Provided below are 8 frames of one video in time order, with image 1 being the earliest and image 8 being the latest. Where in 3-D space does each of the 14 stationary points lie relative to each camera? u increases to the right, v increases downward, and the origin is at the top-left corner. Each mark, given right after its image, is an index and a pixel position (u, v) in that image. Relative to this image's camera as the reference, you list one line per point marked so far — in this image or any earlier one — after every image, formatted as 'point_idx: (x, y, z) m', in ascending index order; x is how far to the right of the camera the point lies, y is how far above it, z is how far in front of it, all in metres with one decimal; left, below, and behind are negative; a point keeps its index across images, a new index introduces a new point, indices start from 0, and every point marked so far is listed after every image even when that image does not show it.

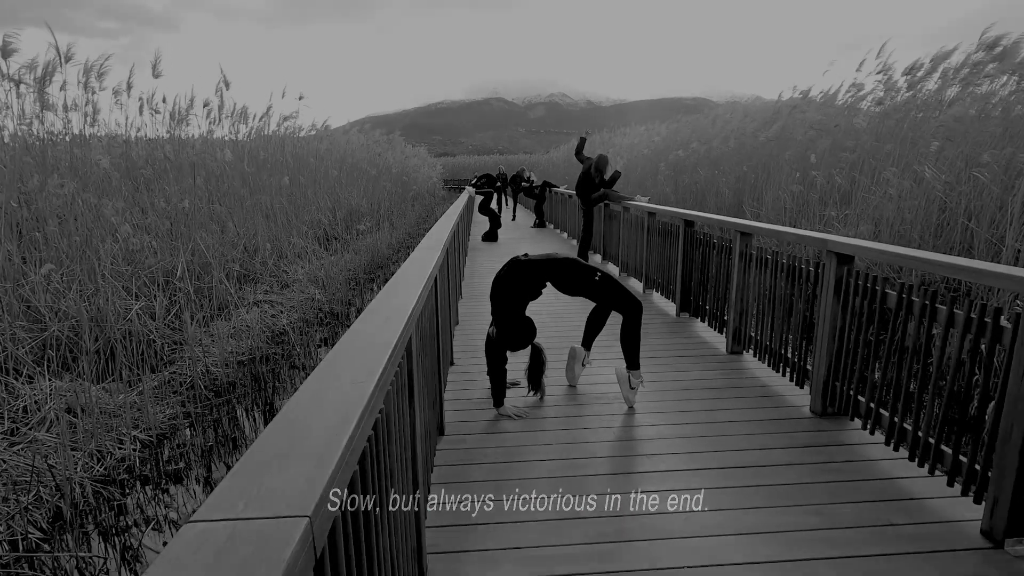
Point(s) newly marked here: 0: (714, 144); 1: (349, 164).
0: (+3.3, +2.3, +8.7) m
1: (-2.9, +2.3, +9.8) m
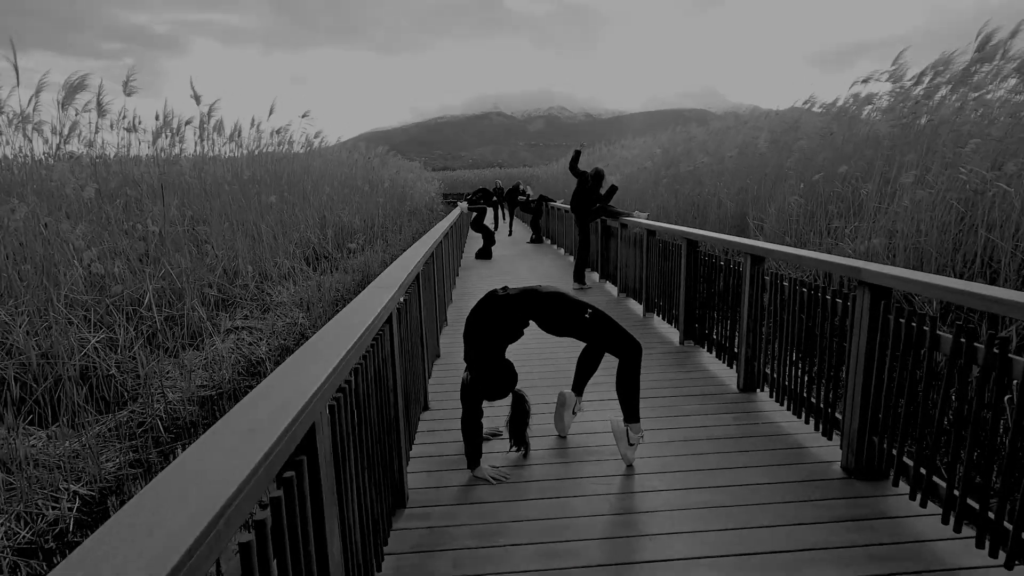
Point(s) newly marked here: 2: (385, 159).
0: (+3.2, +2.1, +8.5) m
1: (-3.0, +2.0, +9.6) m
2: (-3.4, +3.5, +14.4) m
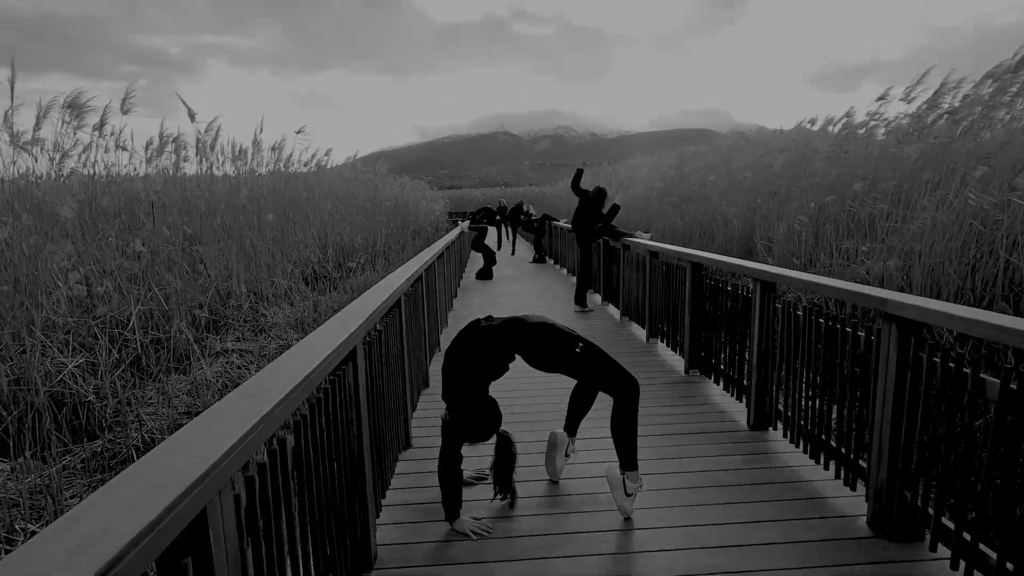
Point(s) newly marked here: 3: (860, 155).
0: (+3.2, +1.8, +8.3) m
1: (-3.0, +1.6, +9.6) m
2: (-3.3, +2.9, +14.4) m
3: (+3.9, +1.5, +6.0) m
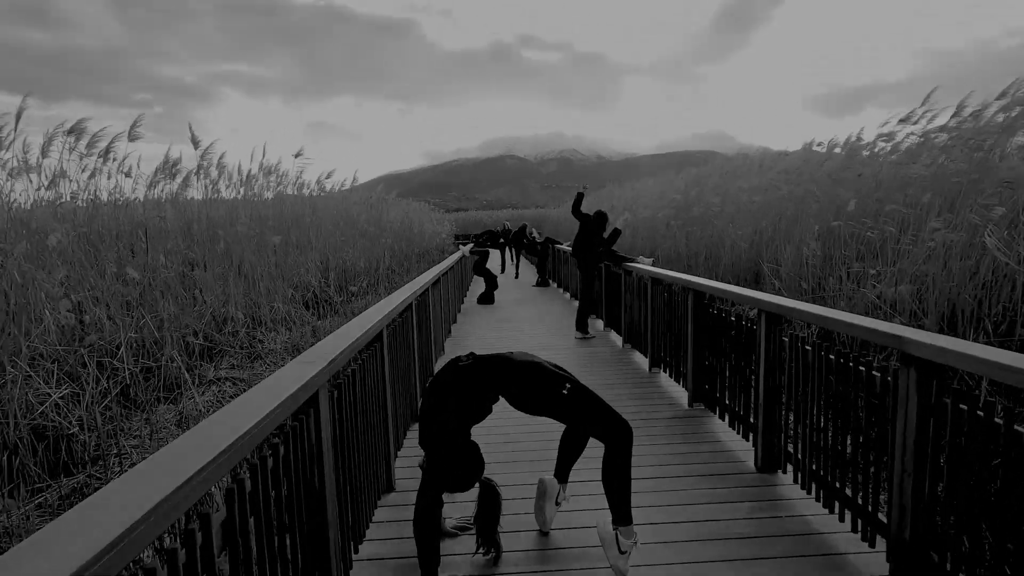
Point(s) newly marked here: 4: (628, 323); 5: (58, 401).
0: (+3.3, +1.4, +8.3) m
1: (-2.9, +1.2, +9.6) m
2: (-3.2, +2.3, +14.4) m
3: (+3.9, +1.2, +5.9) m
4: (+1.0, -0.3, +4.6) m
5: (-2.5, -0.6, +3.0) m
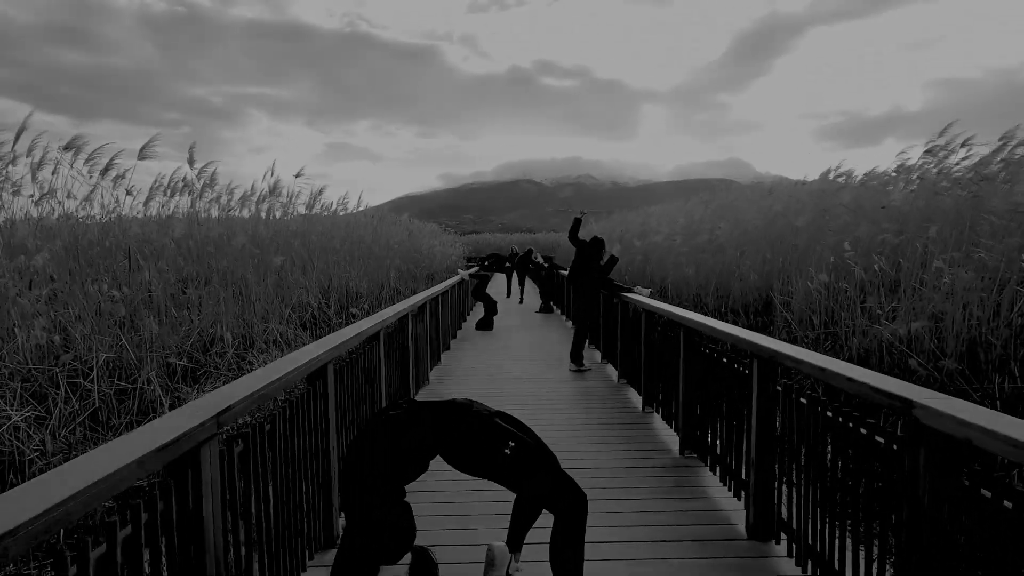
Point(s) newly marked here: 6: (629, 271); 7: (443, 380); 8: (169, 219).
0: (+3.4, +0.9, +8.1) m
1: (-2.8, +0.8, +9.5) m
2: (-2.9, +1.8, +14.4) m
3: (+3.9, +0.8, +5.7) m
4: (+0.9, -0.6, +4.4) m
5: (-2.6, -0.7, +2.8) m
6: (+2.3, +0.4, +10.6) m
7: (-0.7, -0.9, +5.1) m
8: (-4.1, +0.8, +6.4) m
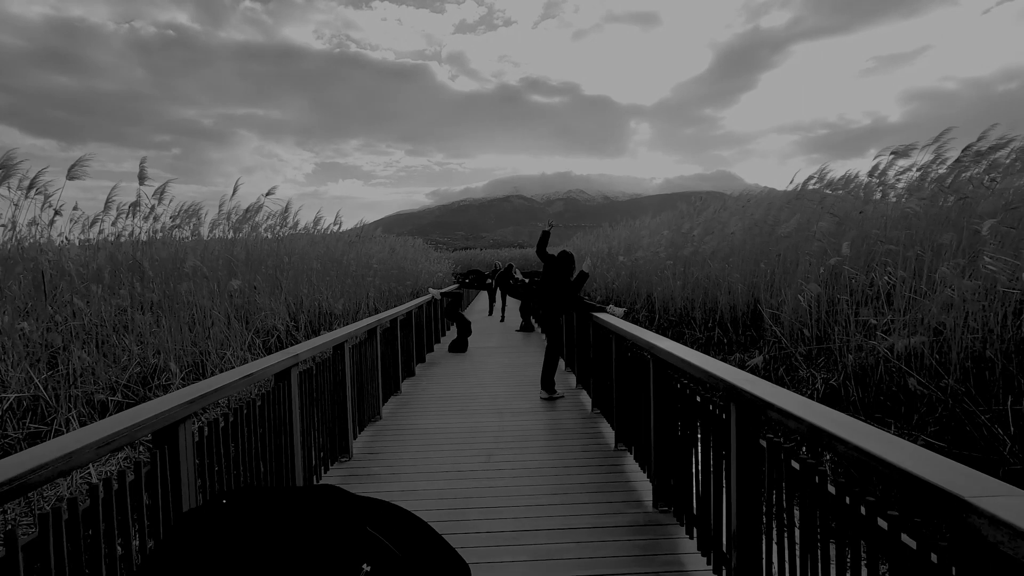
0: (+3.1, +0.7, +7.8) m
1: (-3.1, +0.5, +9.2) m
2: (-3.3, +1.3, +14.1) m
3: (+3.7, +0.7, +5.4) m
4: (+0.7, -0.7, +4.1) m
5: (-2.8, -0.9, +2.4) m
6: (+2.0, +0.1, +10.3) m
7: (-0.9, -1.1, +4.7) m
8: (-4.4, +0.5, +6.0) m
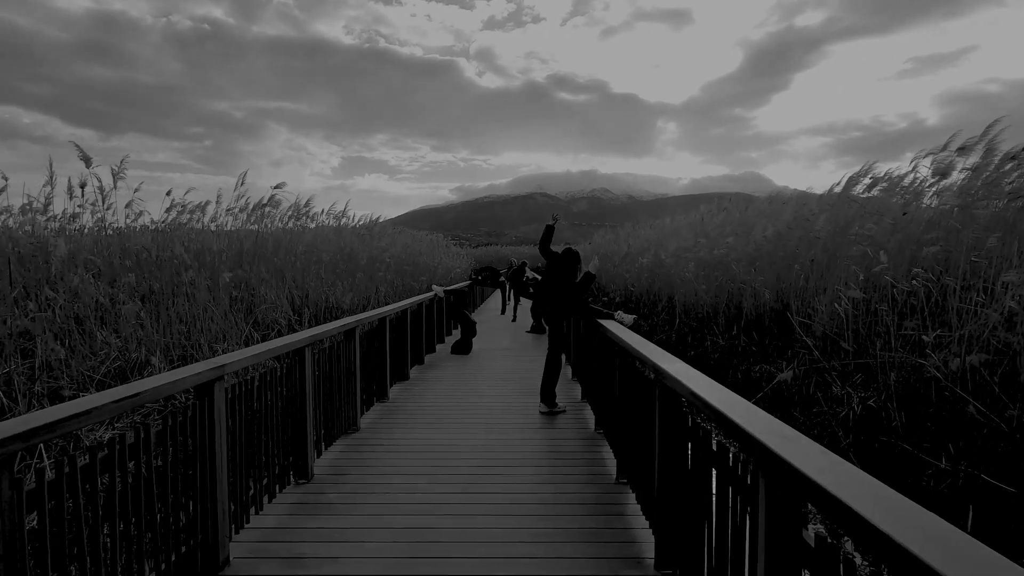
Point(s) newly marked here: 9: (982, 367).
0: (+3.2, +0.7, +7.3) m
1: (-2.9, +0.6, +8.9) m
2: (-2.9, +1.4, +13.9) m
3: (+3.7, +0.6, +4.9) m
4: (+0.7, -0.7, +3.7) m
5: (-2.9, -0.8, +2.2) m
6: (+2.3, +0.1, +9.9) m
7: (-0.9, -1.0, +4.4) m
8: (-4.3, +0.7, +5.8) m
9: (+2.7, -0.5, +3.1) m
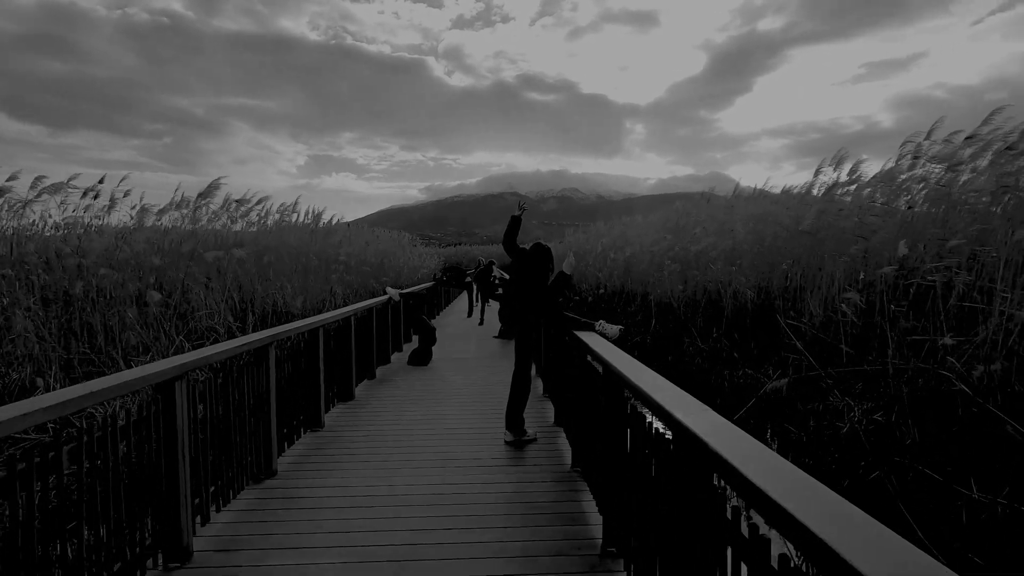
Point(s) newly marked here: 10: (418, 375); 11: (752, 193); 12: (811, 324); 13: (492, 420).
0: (+2.8, +0.7, +6.9) m
1: (-3.4, +0.5, +8.2) m
2: (-3.7, +1.4, +13.1) m
3: (+3.4, +0.7, +4.6) m
4: (+0.5, -0.7, +3.2) m
5: (-3.0, -0.8, +1.5) m
6: (+1.7, +0.1, +9.5) m
7: (-1.1, -1.1, +3.8) m
8: (-4.6, +0.6, +5.0) m
9: (+2.5, -0.5, +2.7) m
10: (-1.0, -0.9, +6.1) m
11: (+4.1, +1.7, +9.2) m
12: (+2.3, -0.3, +4.2) m
13: (-0.1, -1.0, +4.5) m
